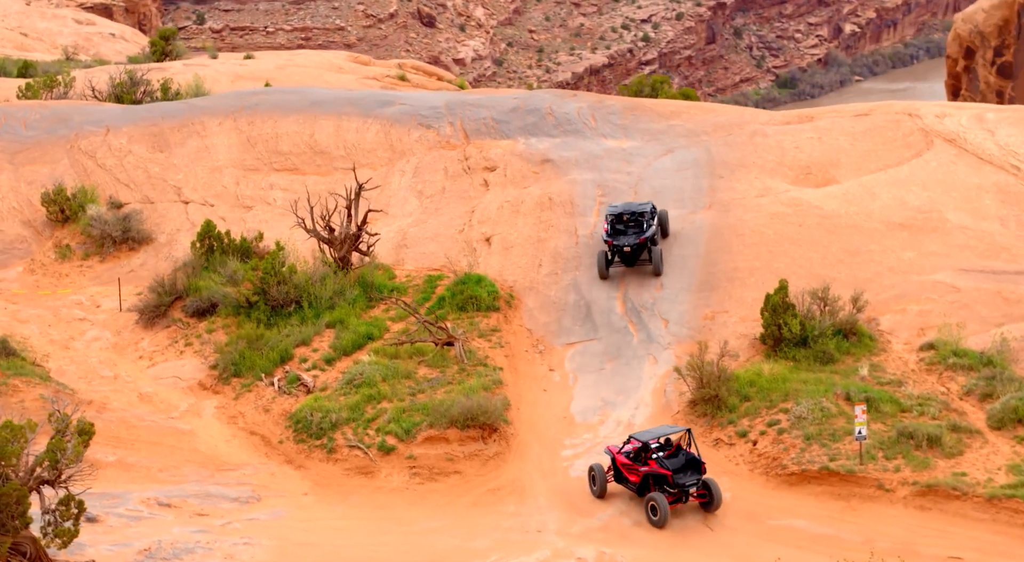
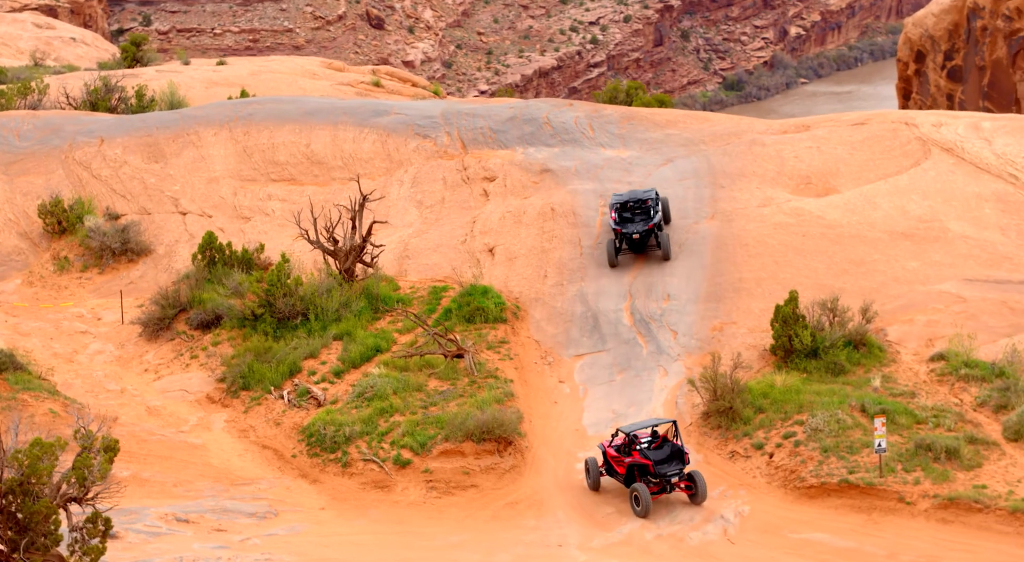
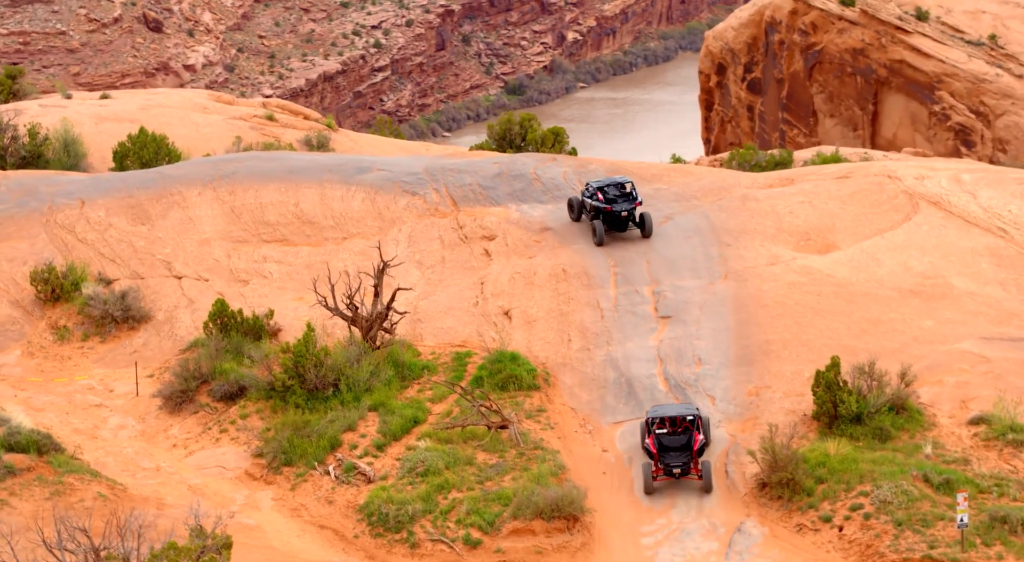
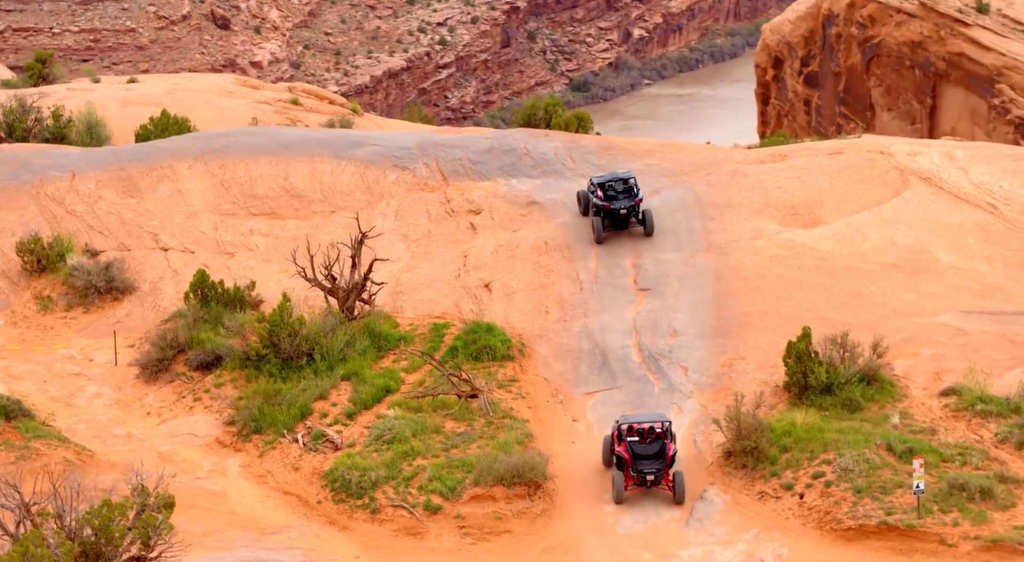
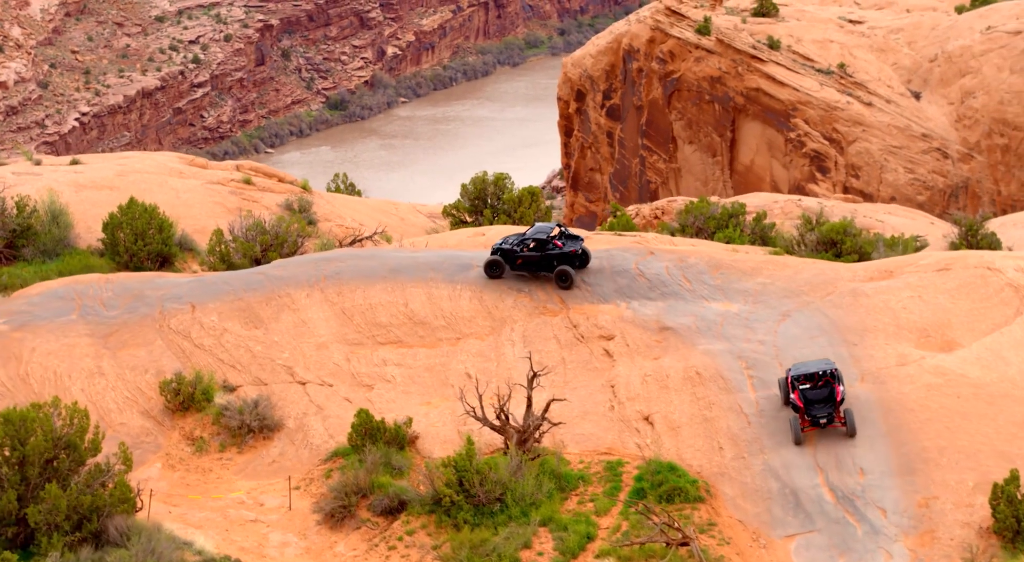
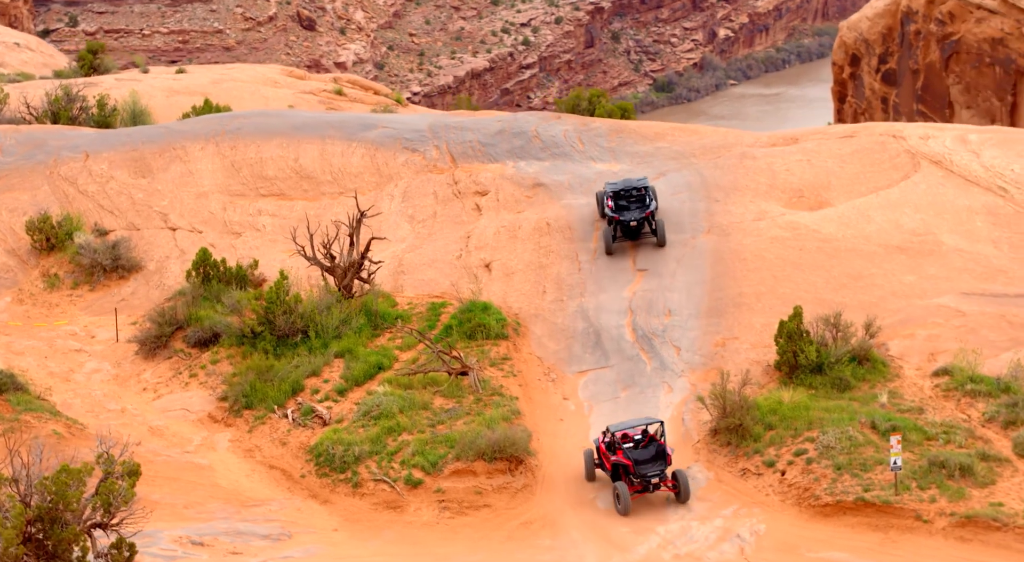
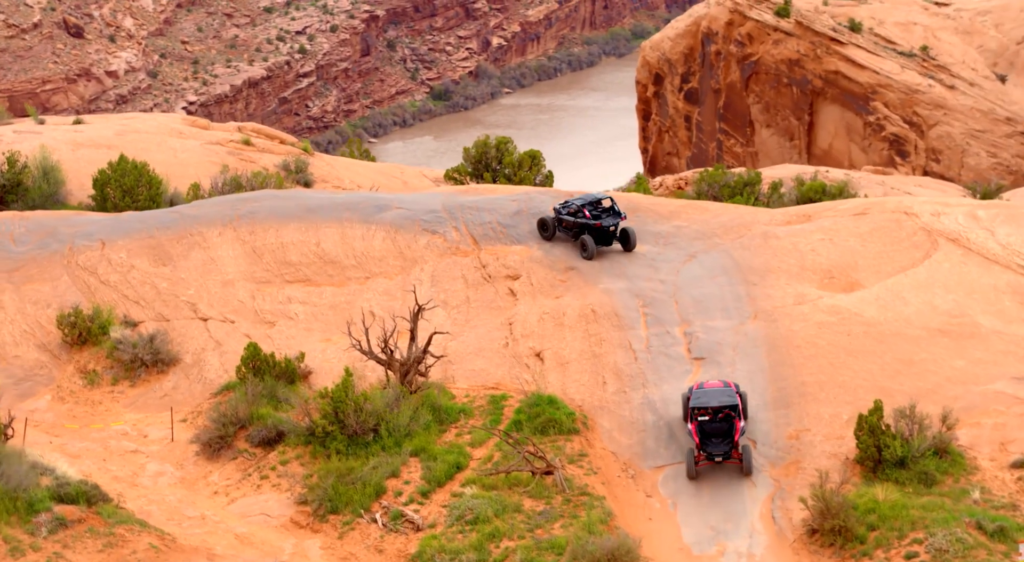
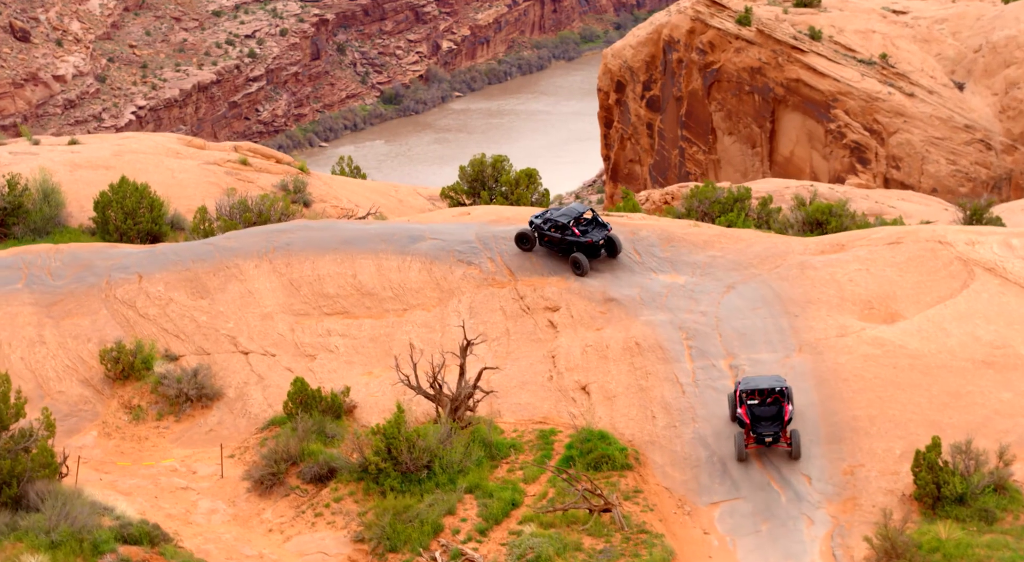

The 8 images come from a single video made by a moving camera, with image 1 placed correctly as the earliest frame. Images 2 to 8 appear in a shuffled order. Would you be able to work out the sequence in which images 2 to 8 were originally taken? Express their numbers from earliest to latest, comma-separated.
2, 6, 4, 3, 7, 8, 5
